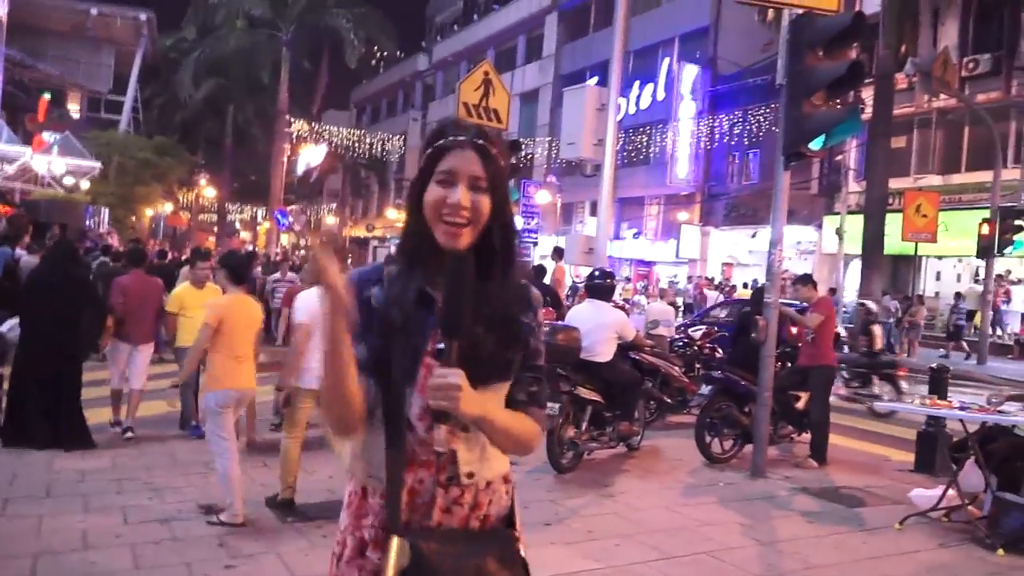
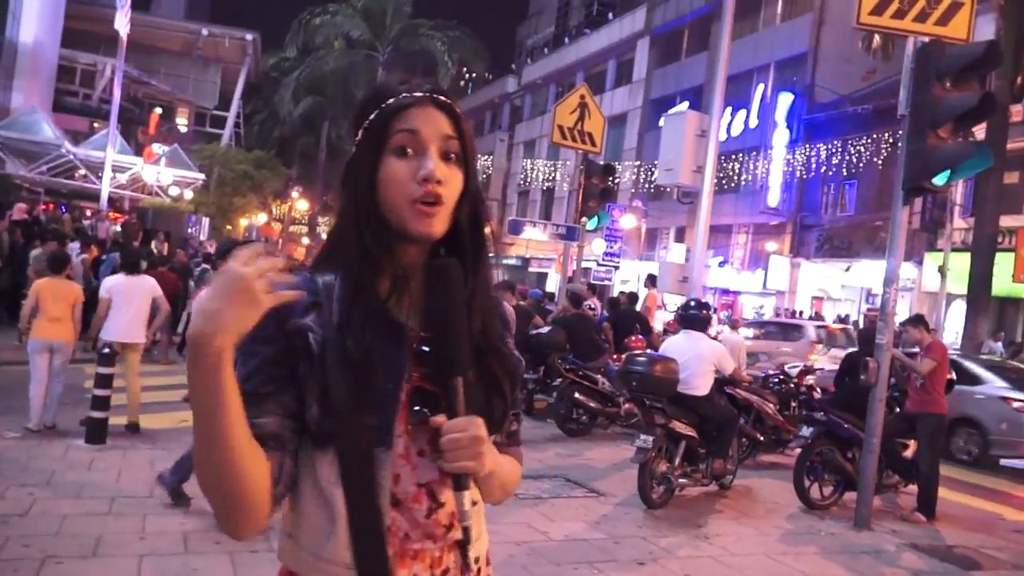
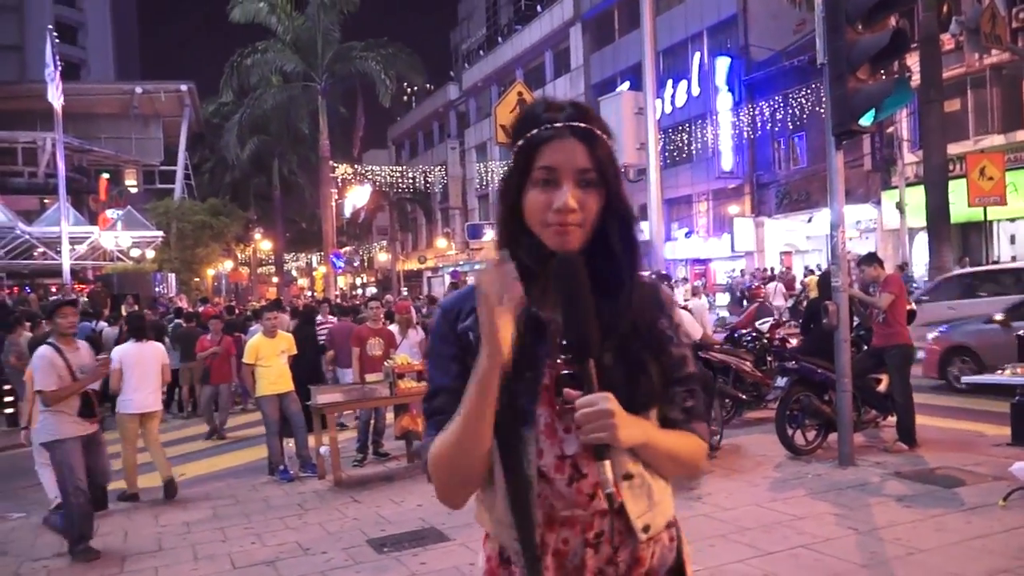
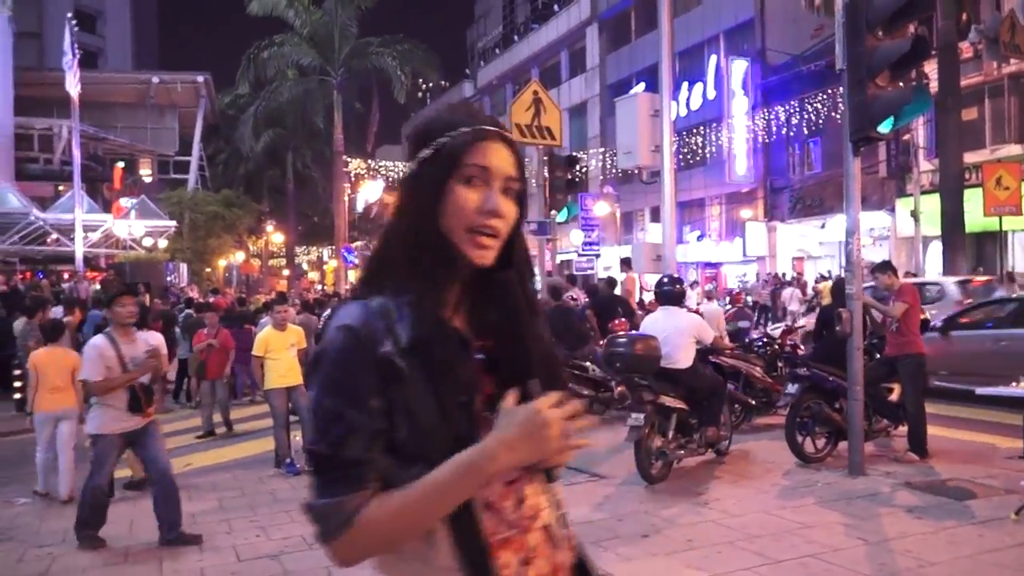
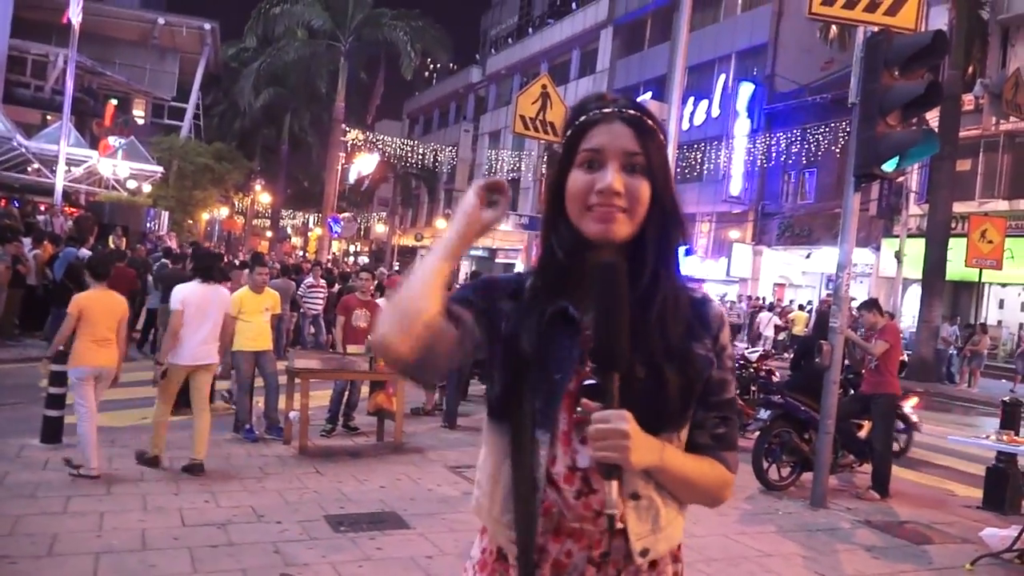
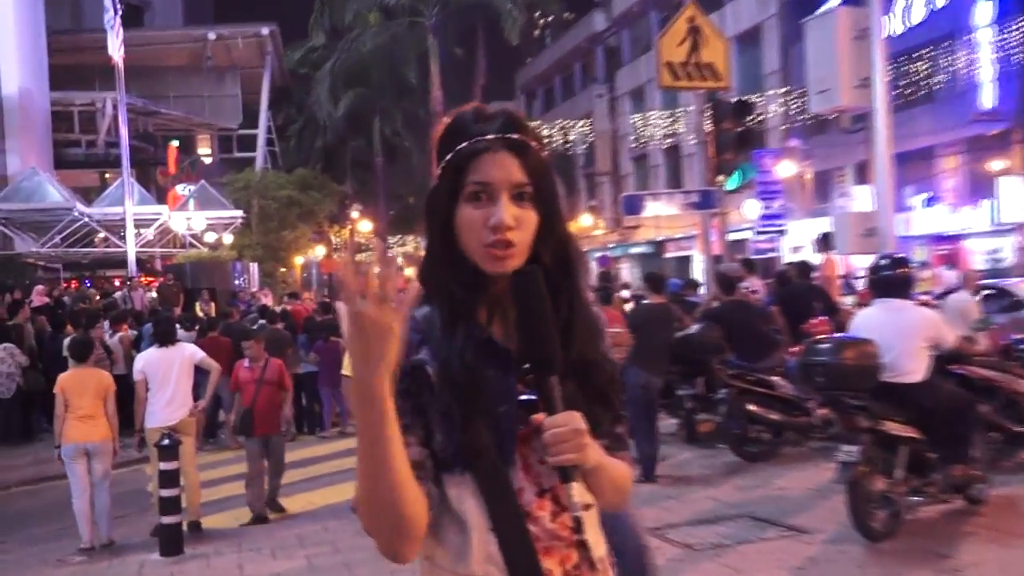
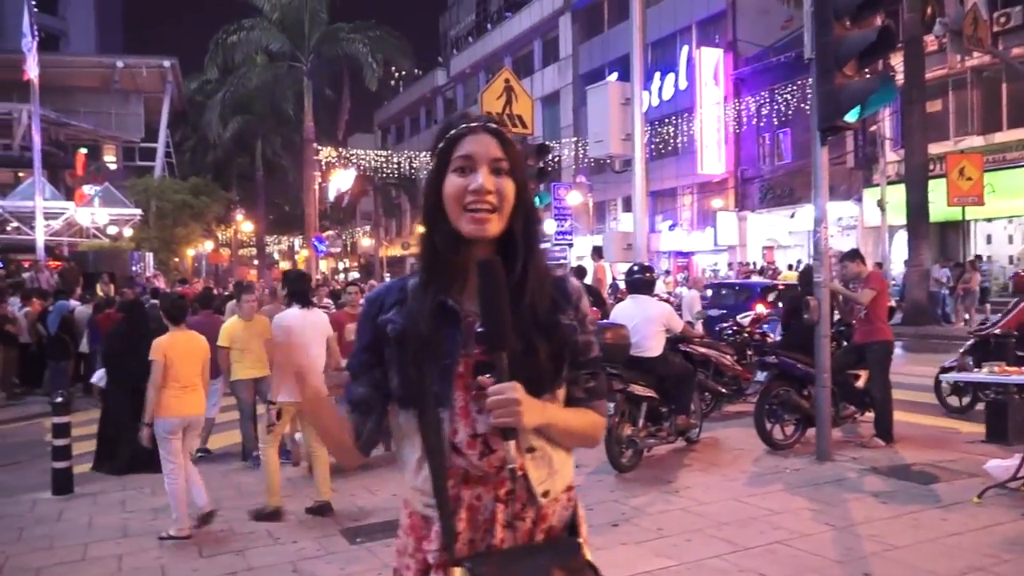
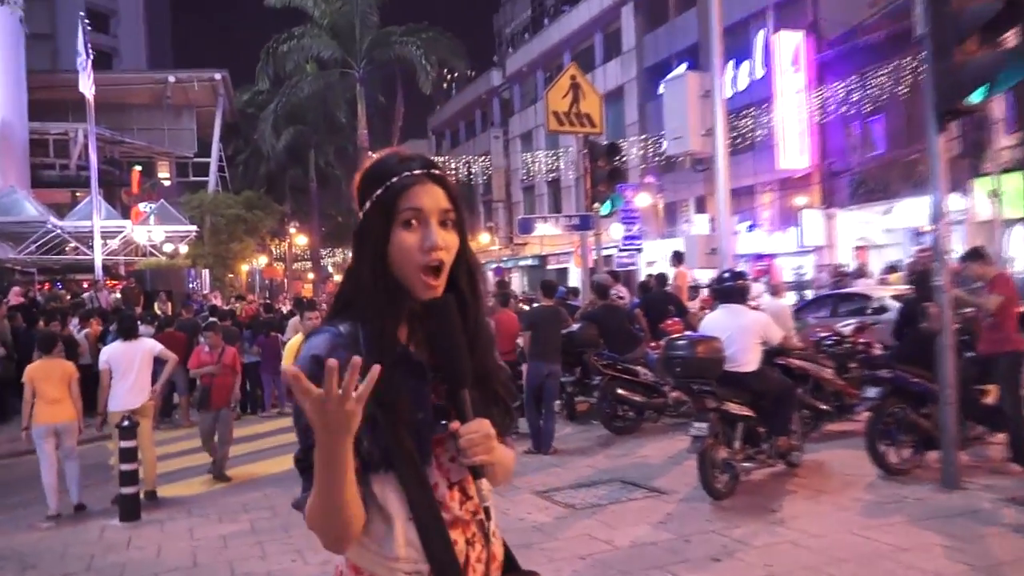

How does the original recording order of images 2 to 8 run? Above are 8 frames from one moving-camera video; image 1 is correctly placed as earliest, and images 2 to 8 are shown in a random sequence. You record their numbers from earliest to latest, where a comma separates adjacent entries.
7, 5, 3, 4, 2, 8, 6
